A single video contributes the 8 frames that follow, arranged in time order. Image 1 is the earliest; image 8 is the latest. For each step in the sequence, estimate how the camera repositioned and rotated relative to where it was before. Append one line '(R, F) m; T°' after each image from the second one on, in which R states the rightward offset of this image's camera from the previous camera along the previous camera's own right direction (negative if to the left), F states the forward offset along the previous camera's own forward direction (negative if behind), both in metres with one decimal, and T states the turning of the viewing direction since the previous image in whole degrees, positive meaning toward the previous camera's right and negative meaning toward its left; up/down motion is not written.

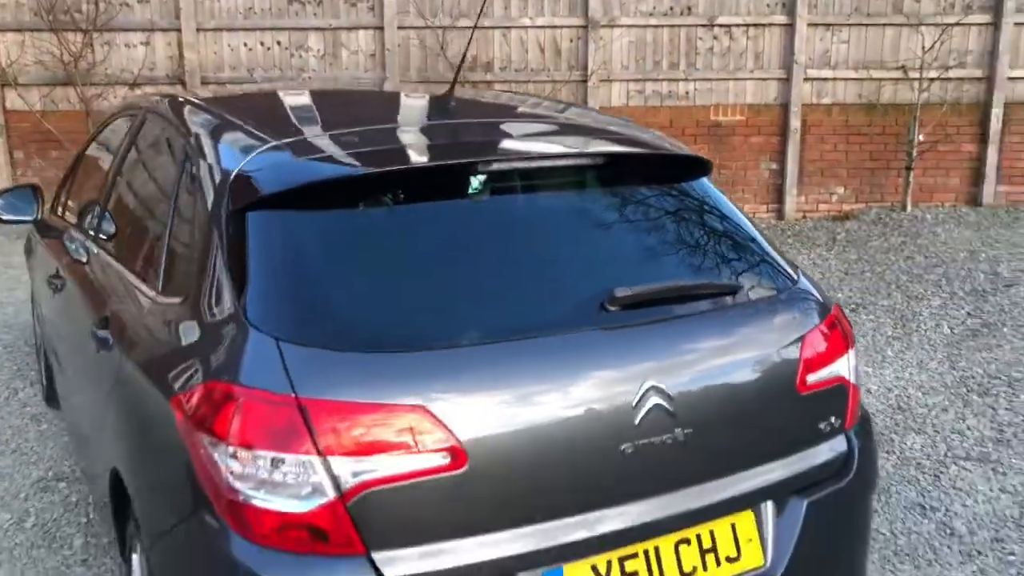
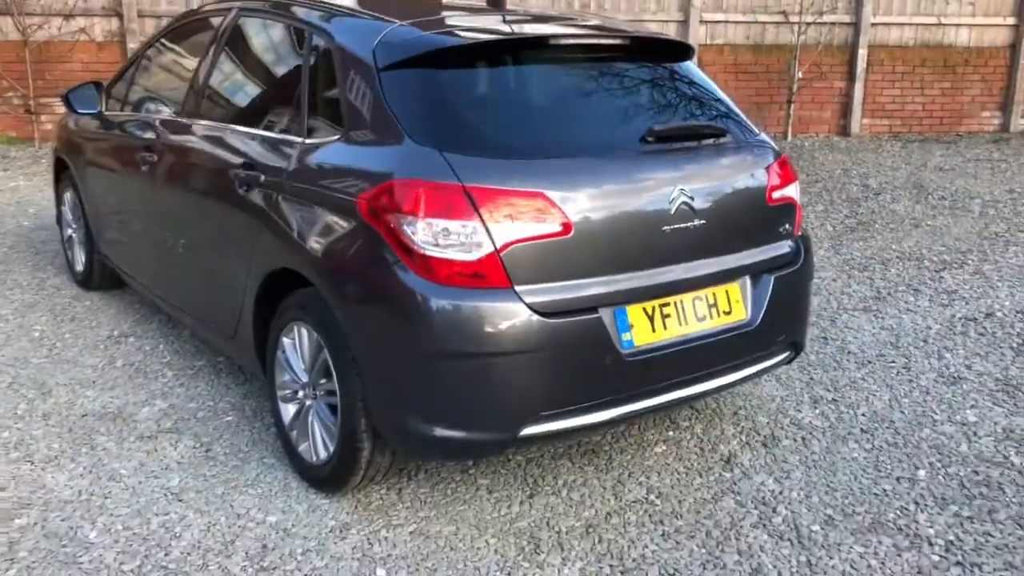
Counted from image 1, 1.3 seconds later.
(-0.6, -0.9) m; +8°
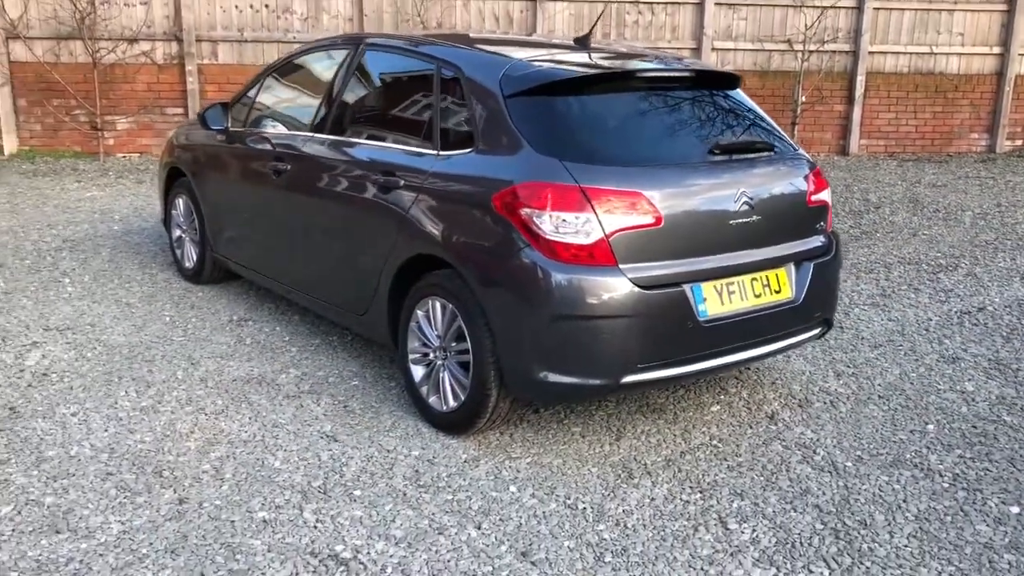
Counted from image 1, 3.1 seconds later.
(-0.4, -0.8) m; +1°
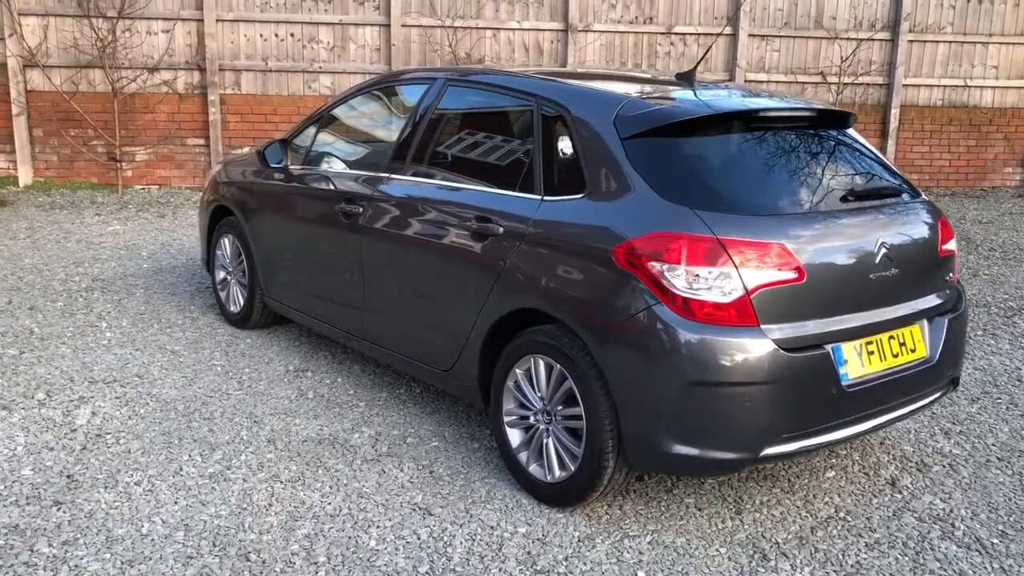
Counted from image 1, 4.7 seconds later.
(-0.5, +0.3) m; +1°
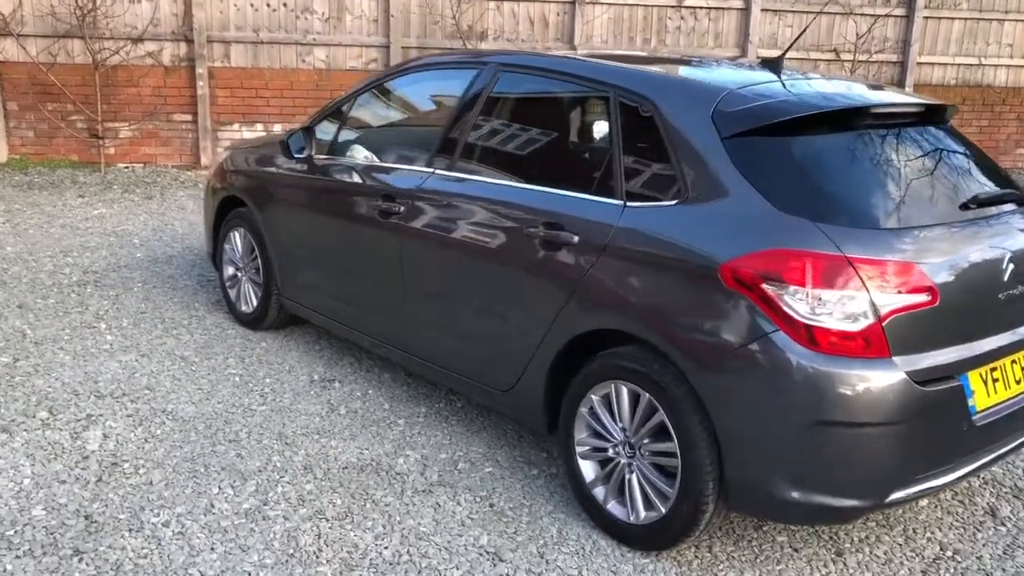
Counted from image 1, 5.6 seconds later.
(-0.4, +0.4) m; +2°
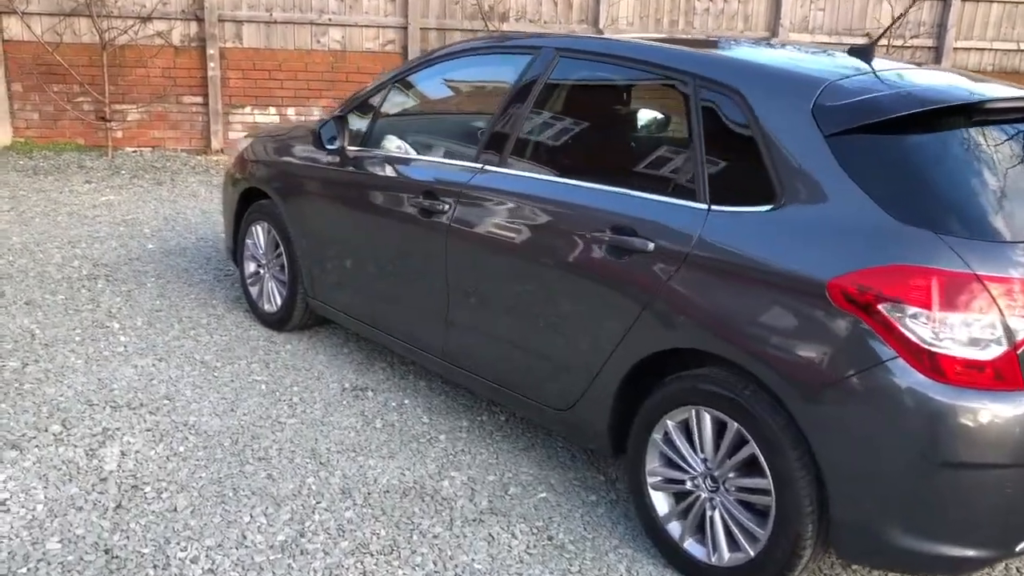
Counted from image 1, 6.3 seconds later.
(-0.2, +0.3) m; 0°
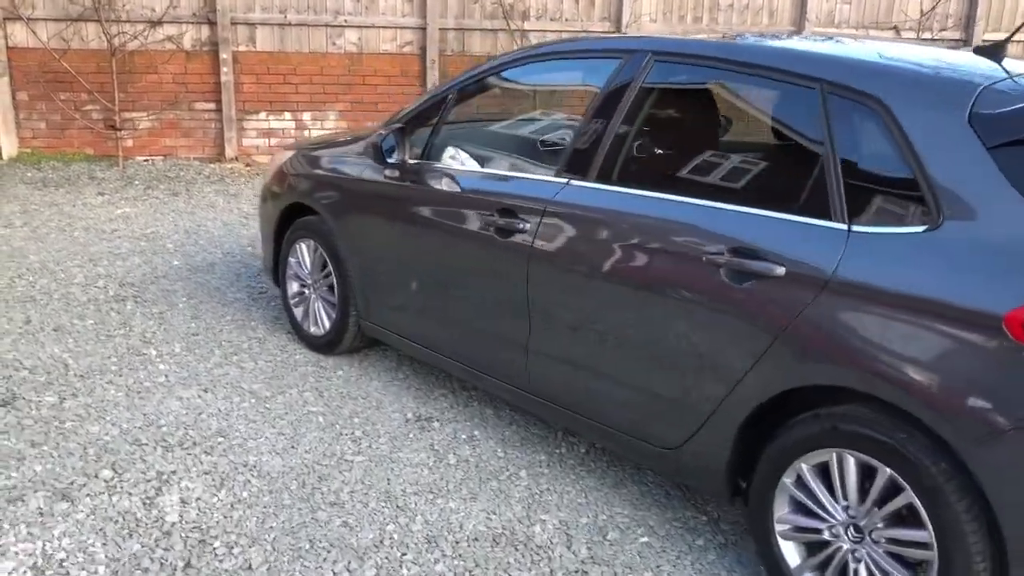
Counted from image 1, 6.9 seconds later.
(-0.3, +0.3) m; +1°
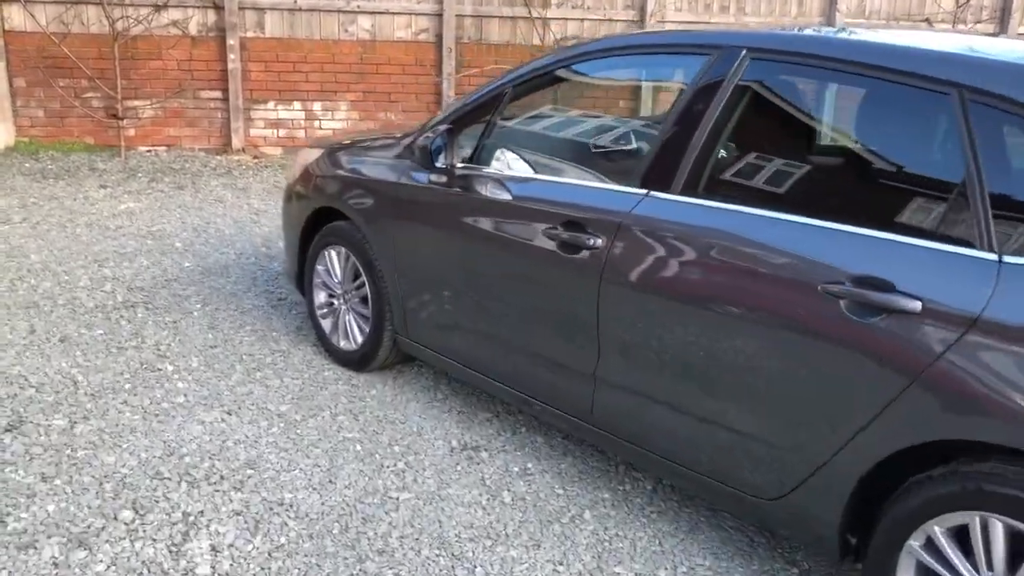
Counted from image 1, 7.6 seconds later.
(-0.2, +0.4) m; +1°
